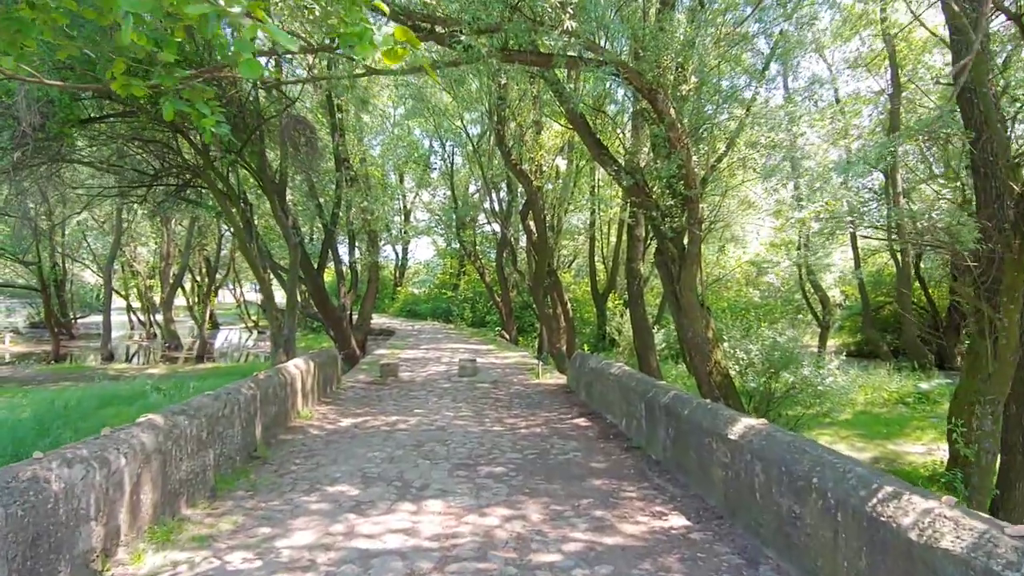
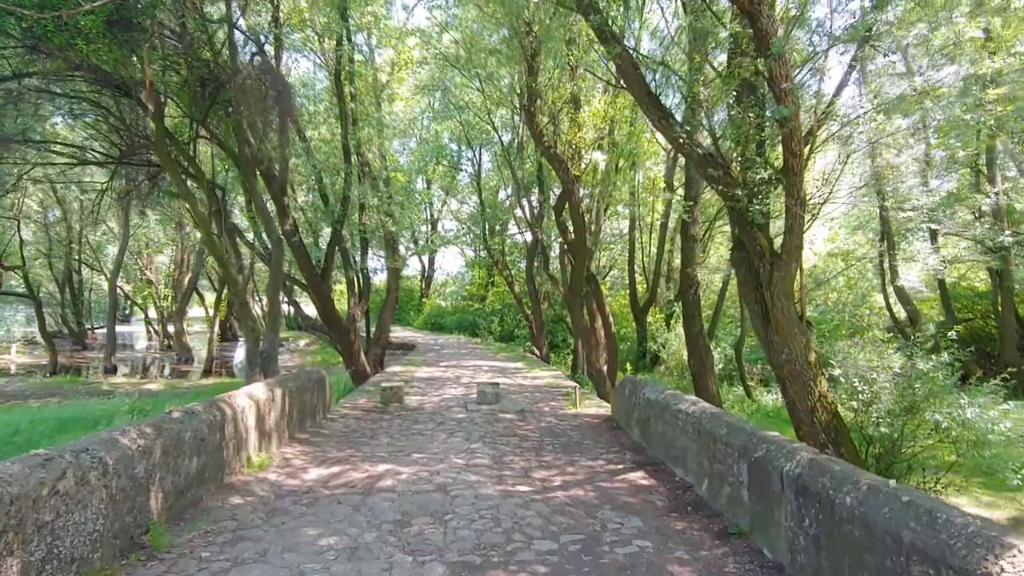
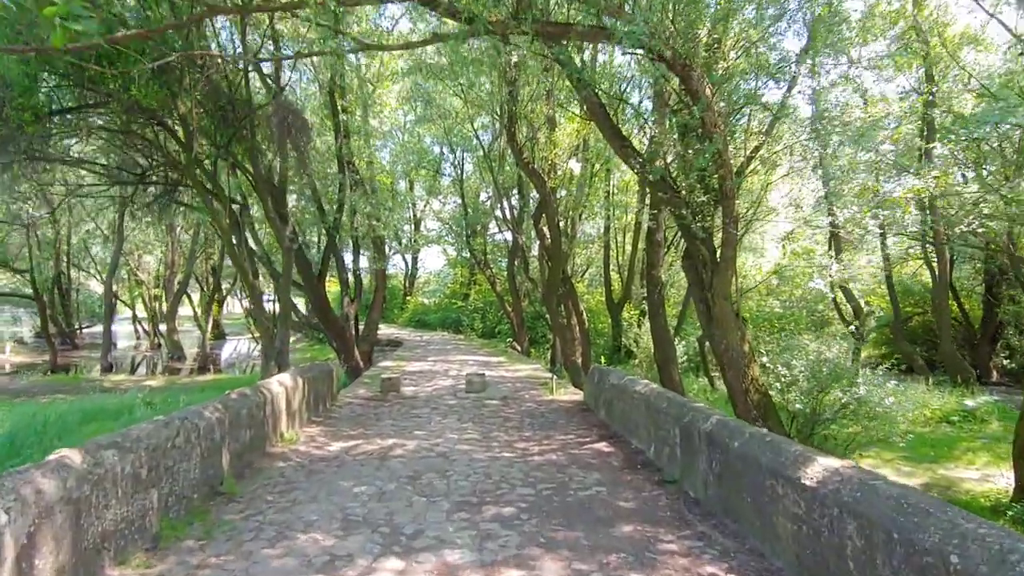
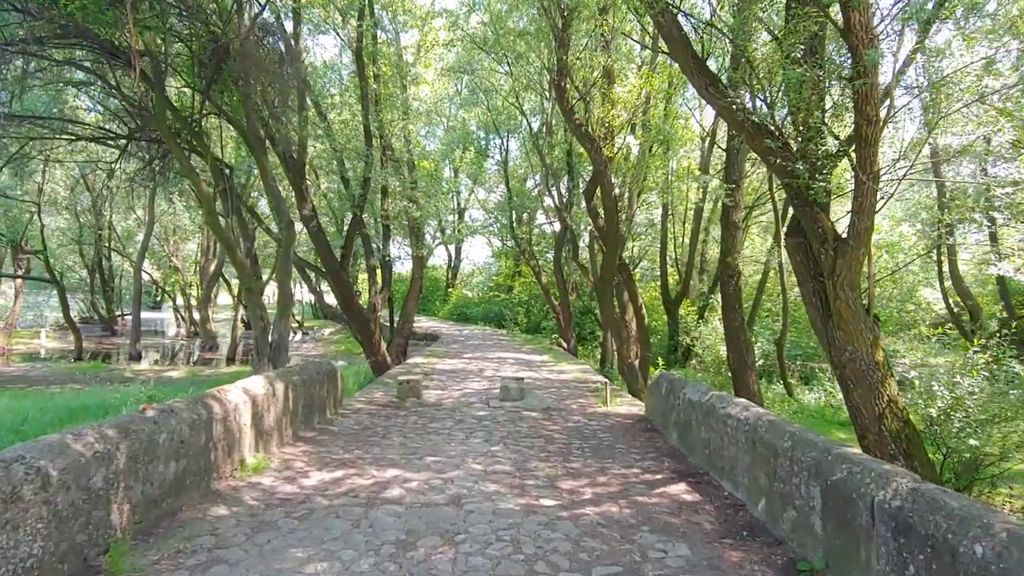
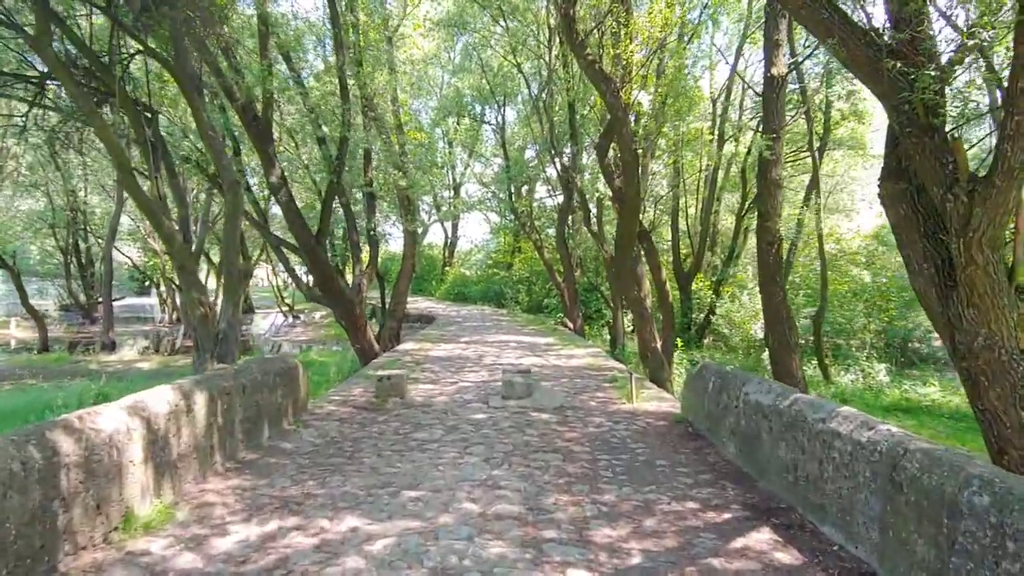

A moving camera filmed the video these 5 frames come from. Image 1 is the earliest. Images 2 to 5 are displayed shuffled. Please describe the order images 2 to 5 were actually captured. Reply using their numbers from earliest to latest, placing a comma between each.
3, 2, 4, 5
